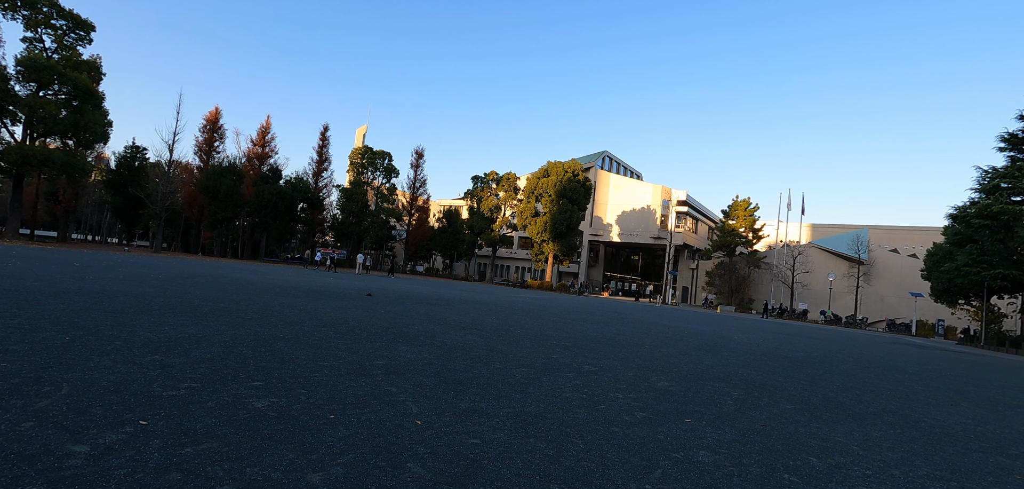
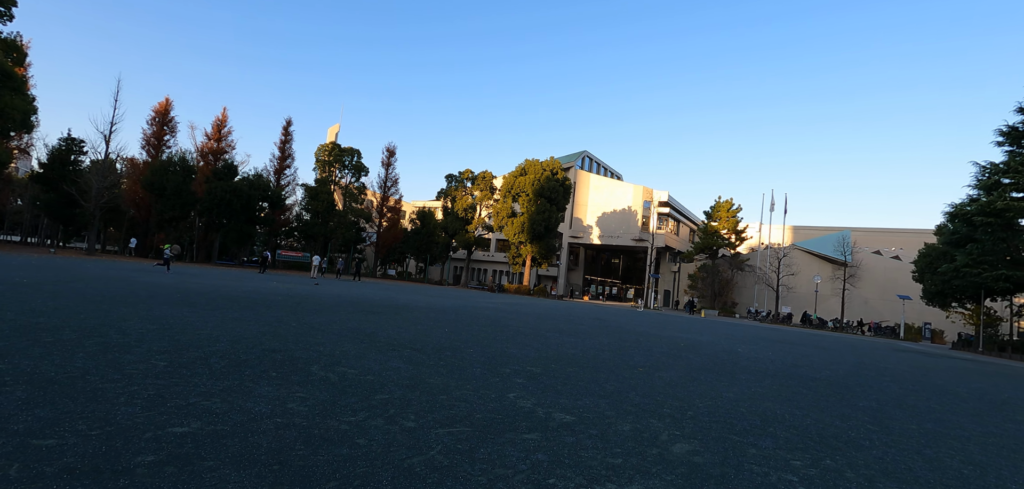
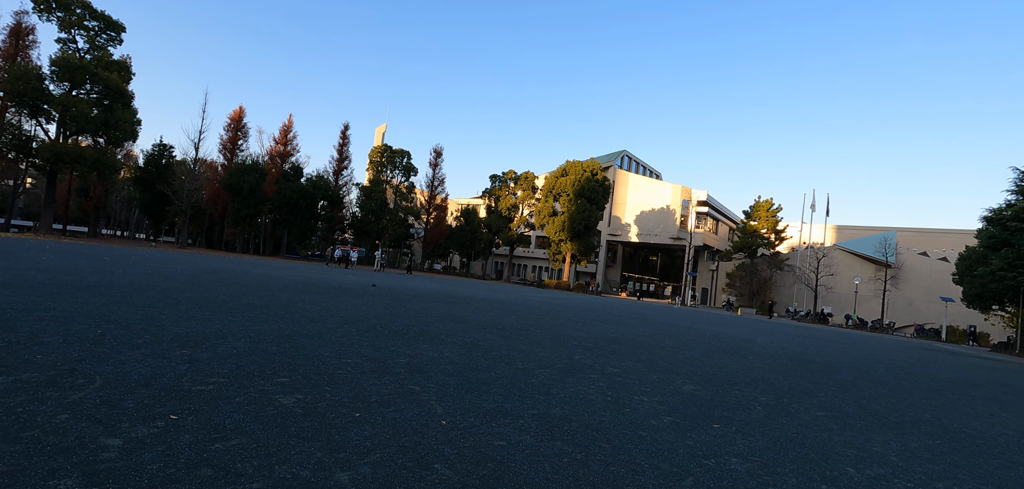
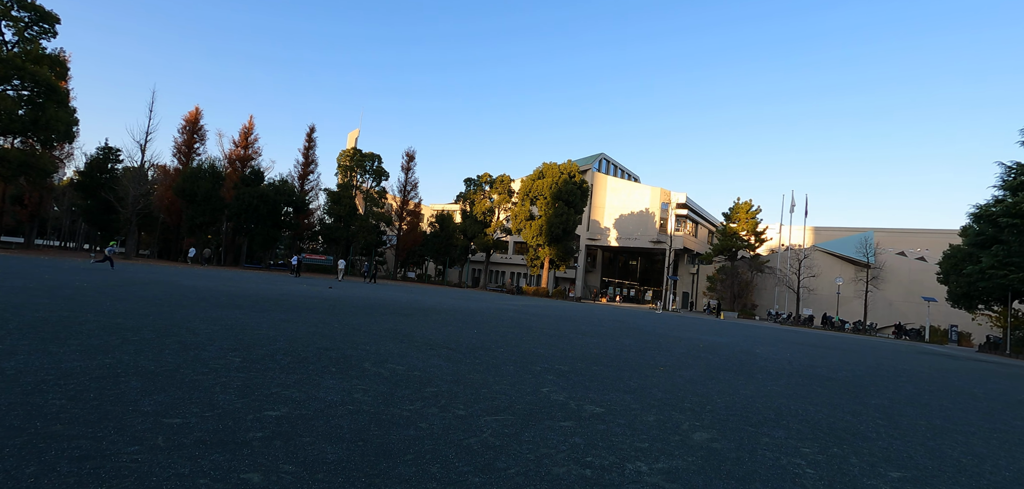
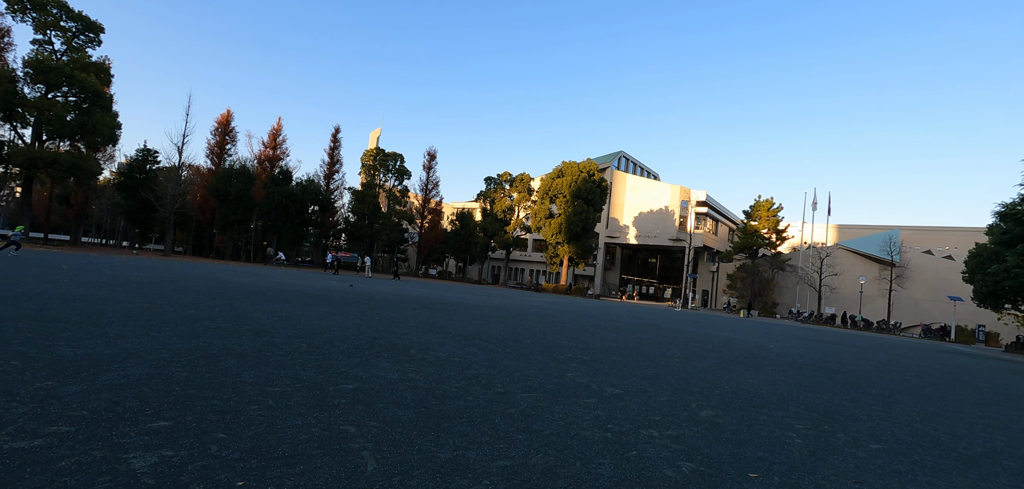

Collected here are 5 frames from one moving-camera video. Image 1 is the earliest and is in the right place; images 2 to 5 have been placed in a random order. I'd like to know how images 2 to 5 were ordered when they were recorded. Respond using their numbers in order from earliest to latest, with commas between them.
3, 5, 4, 2
